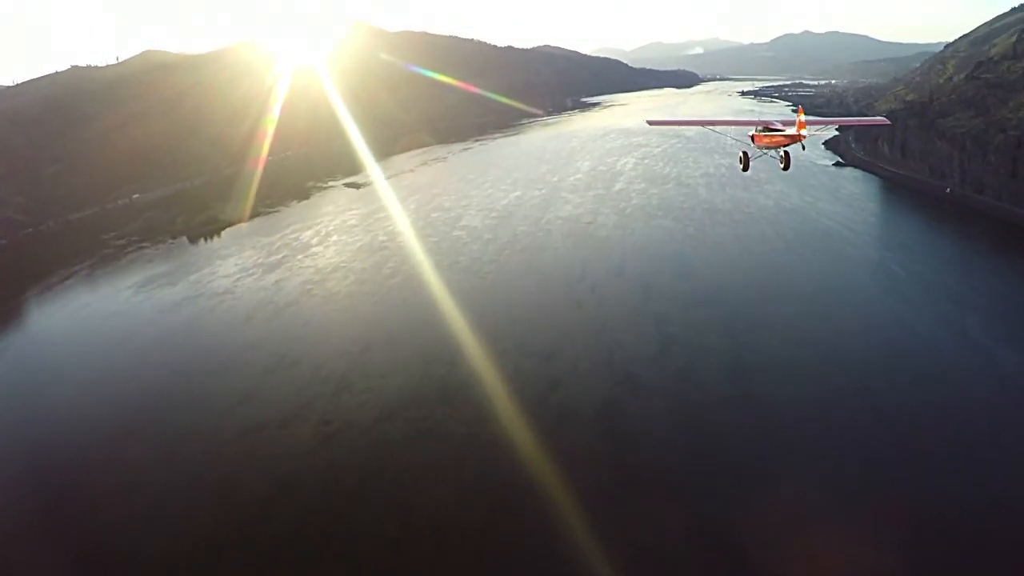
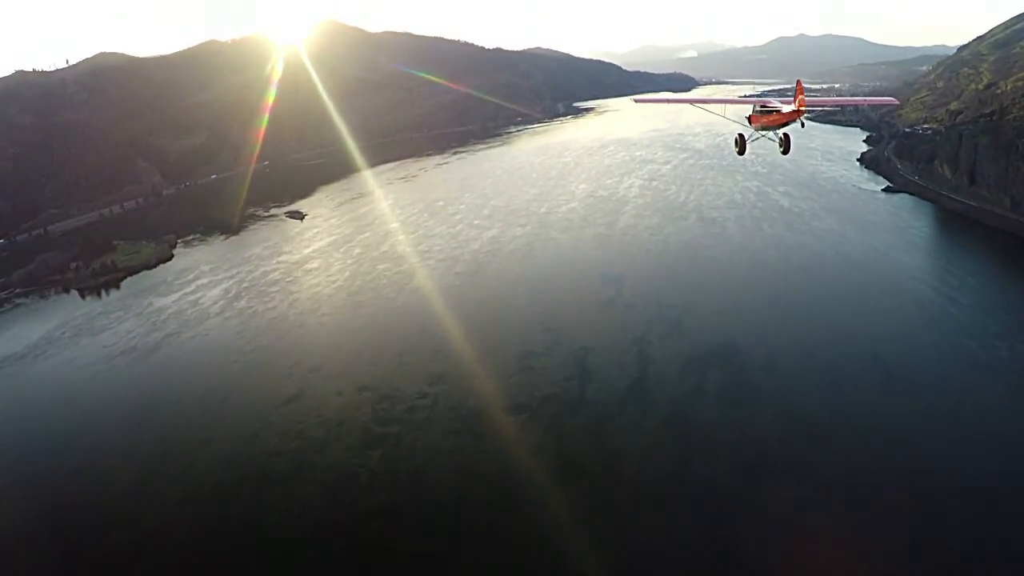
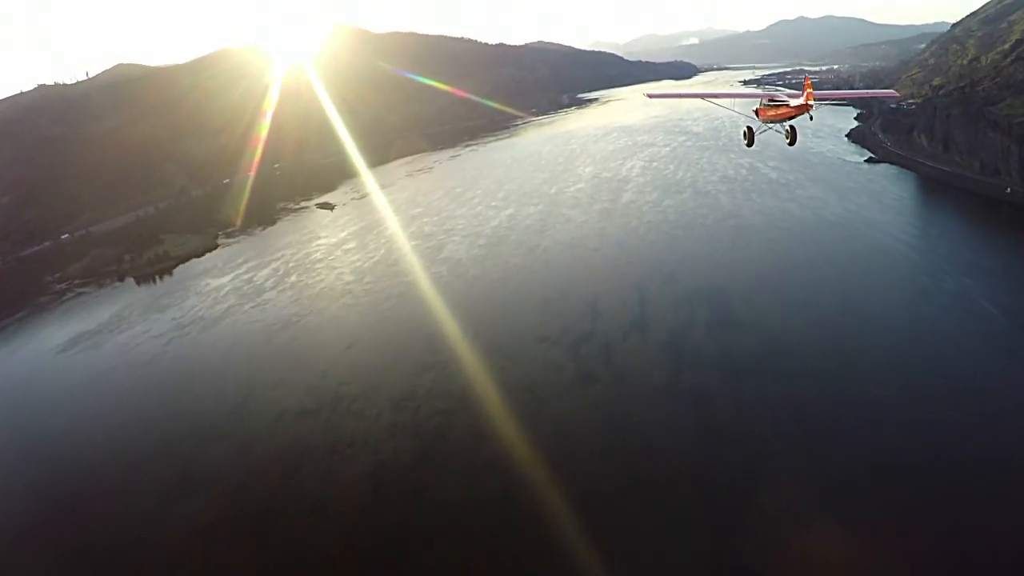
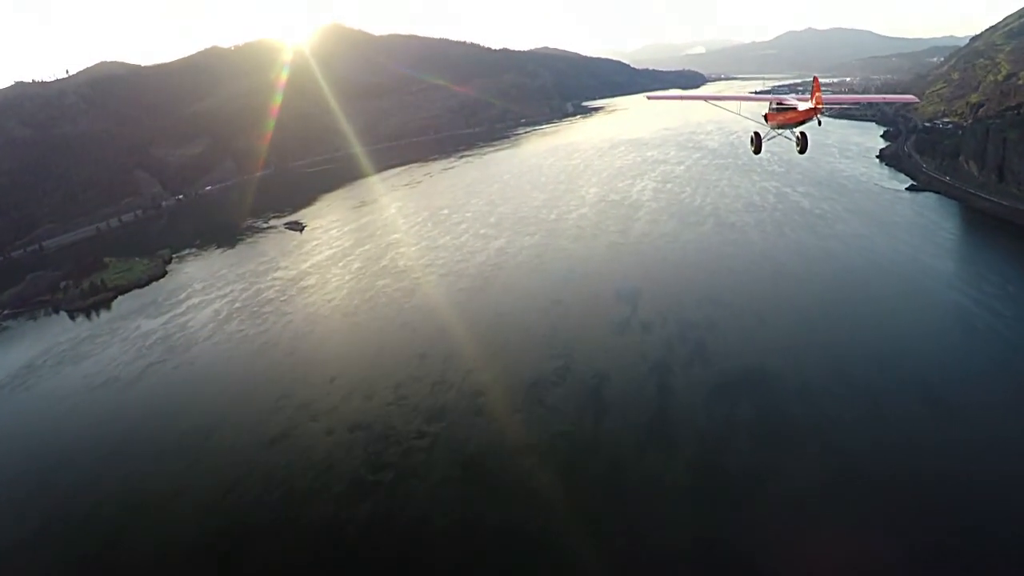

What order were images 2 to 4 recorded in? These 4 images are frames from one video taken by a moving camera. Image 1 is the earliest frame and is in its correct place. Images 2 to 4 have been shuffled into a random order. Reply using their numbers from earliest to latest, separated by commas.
3, 2, 4
